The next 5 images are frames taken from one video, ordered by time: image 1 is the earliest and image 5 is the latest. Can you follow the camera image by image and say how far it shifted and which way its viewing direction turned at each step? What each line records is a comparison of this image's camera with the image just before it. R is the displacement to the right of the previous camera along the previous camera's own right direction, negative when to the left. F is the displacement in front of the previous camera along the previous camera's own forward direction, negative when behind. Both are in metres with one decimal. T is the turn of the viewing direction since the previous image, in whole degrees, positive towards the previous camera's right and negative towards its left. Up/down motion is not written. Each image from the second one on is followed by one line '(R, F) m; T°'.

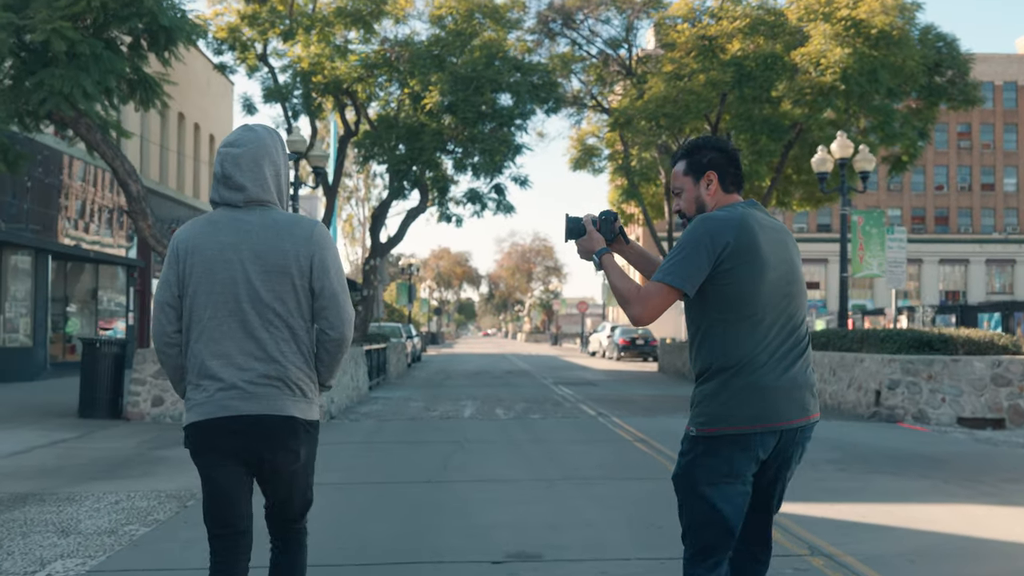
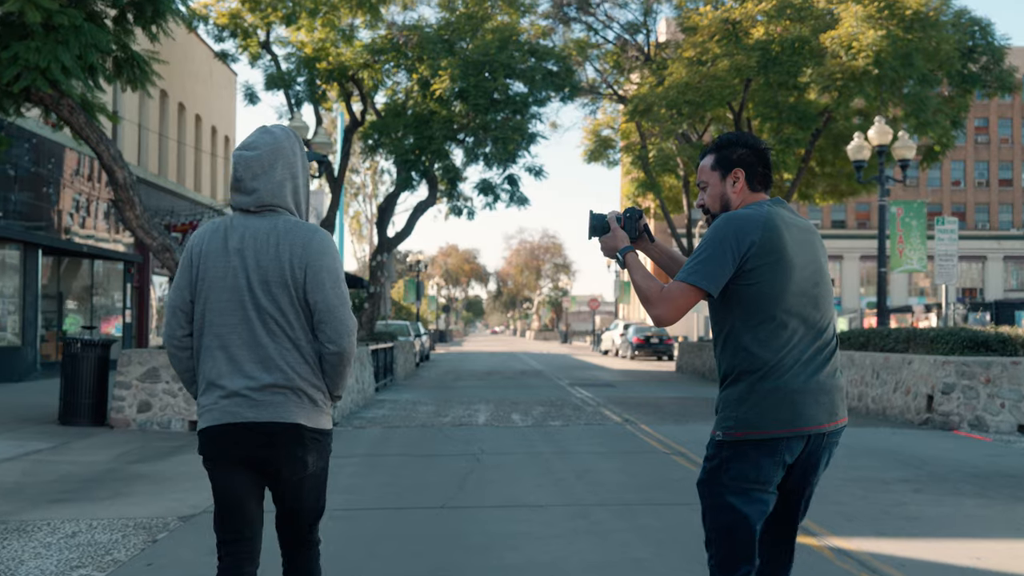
(-0.1, +1.2) m; 0°
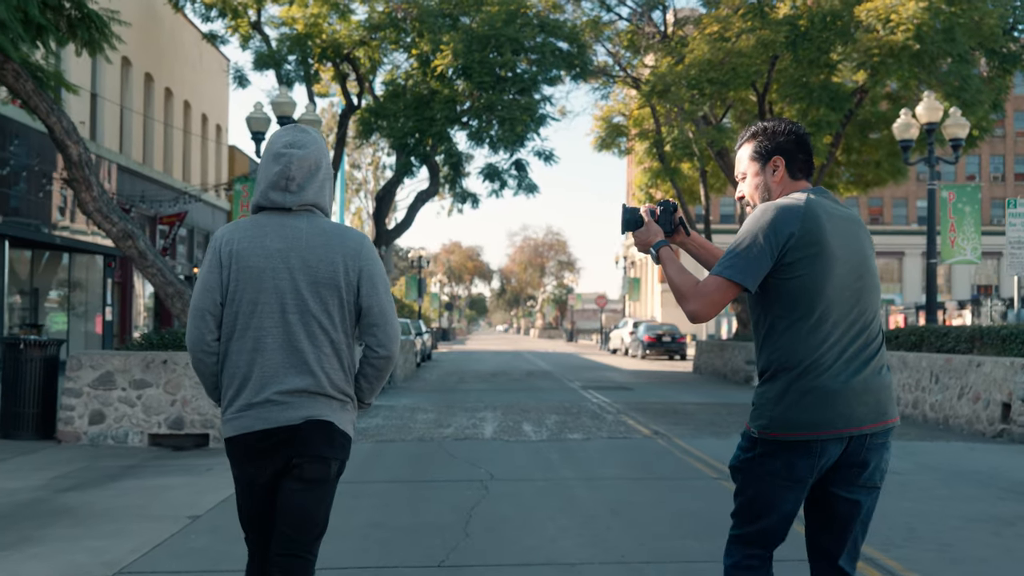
(-0.1, +1.9) m; 0°
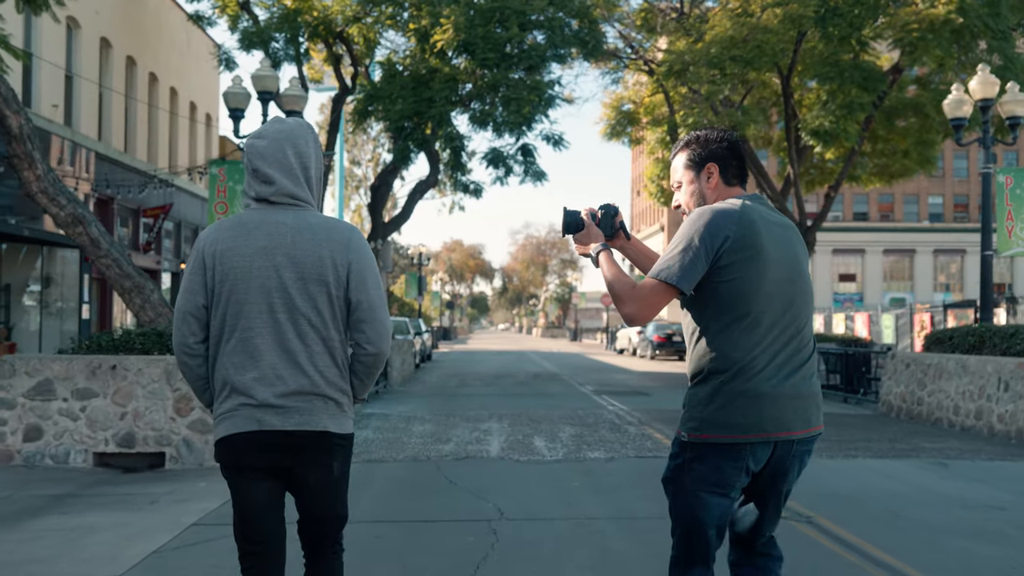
(-0.1, +1.7) m; 0°
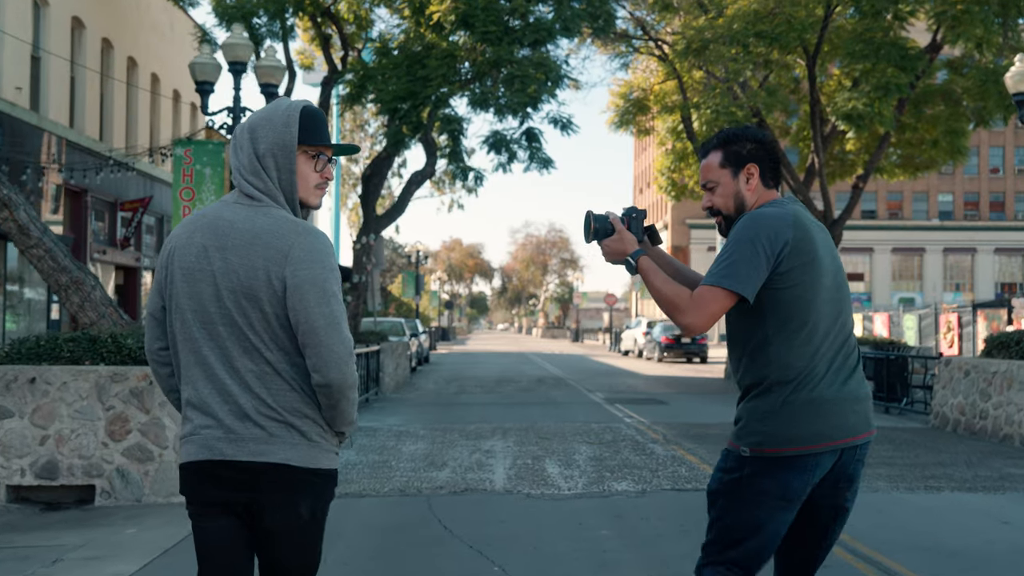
(-0.1, +1.8) m; 0°
